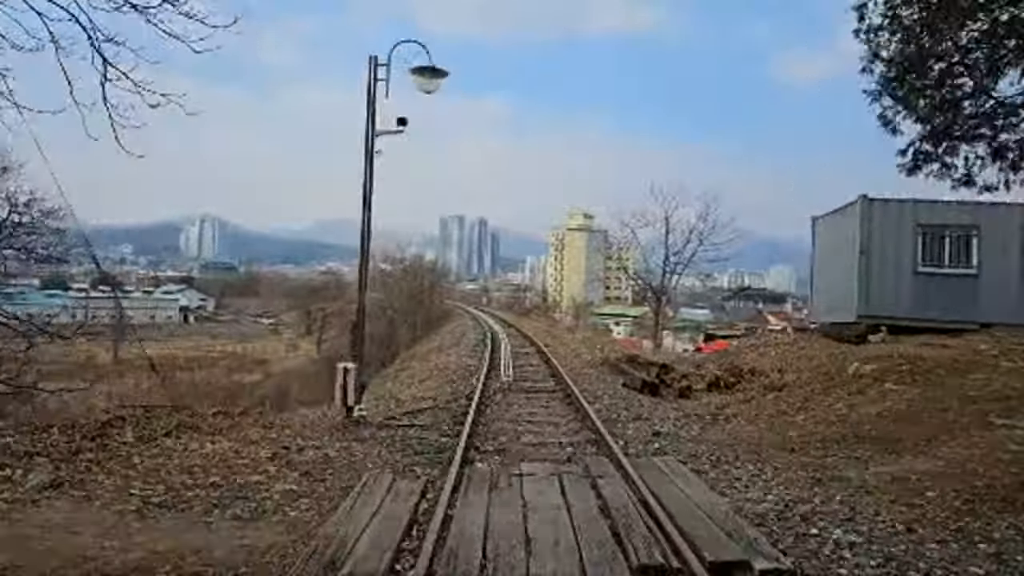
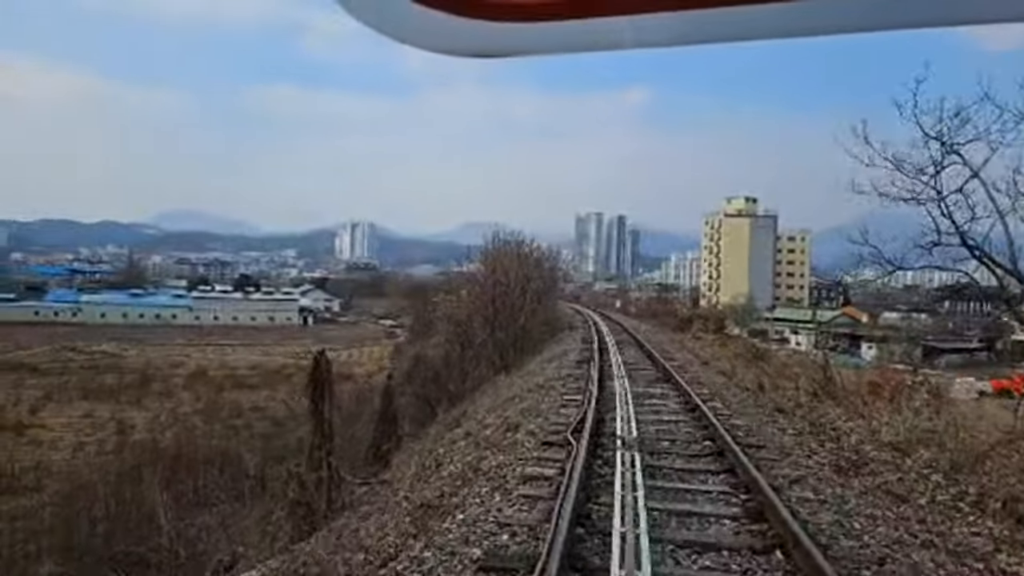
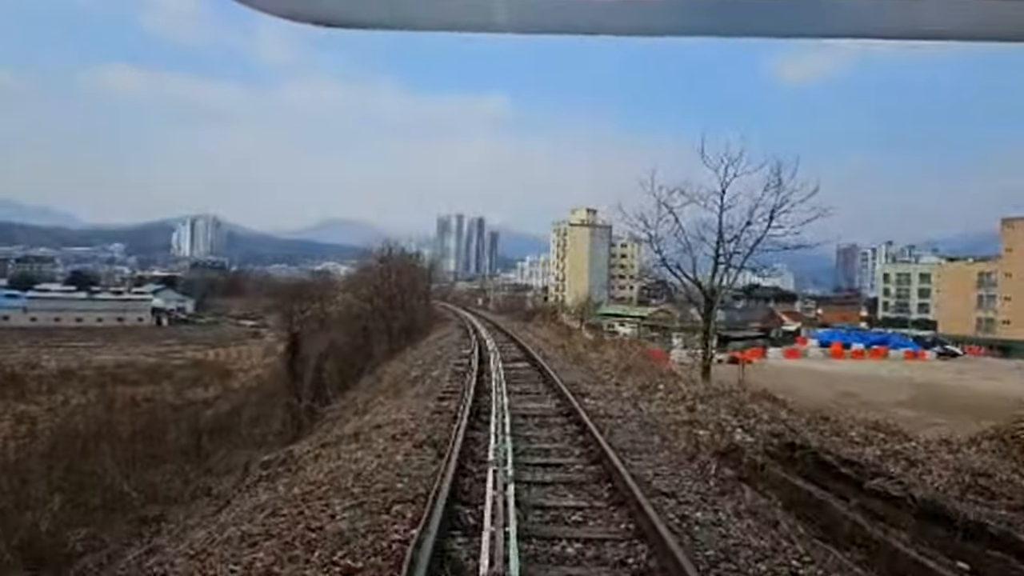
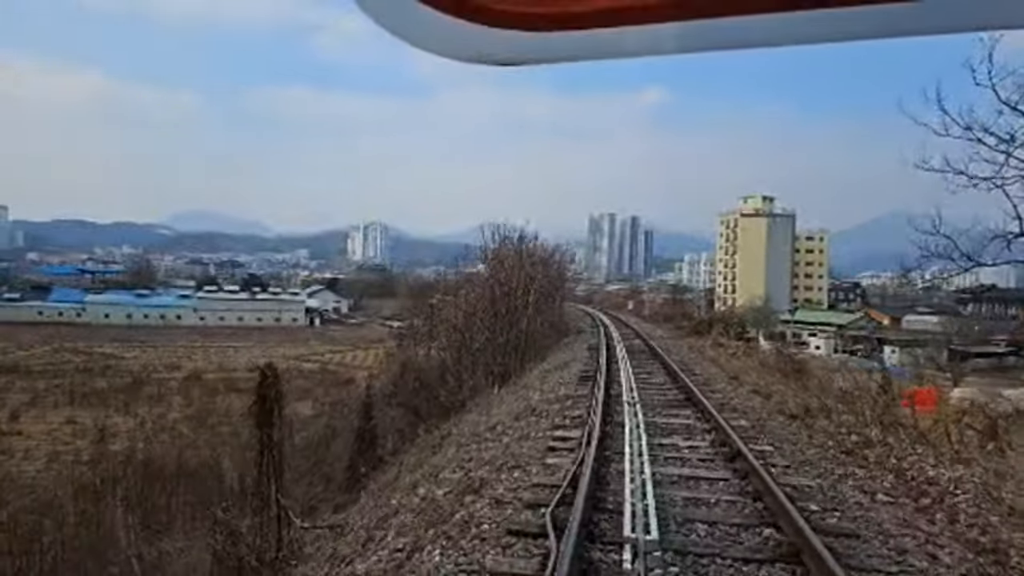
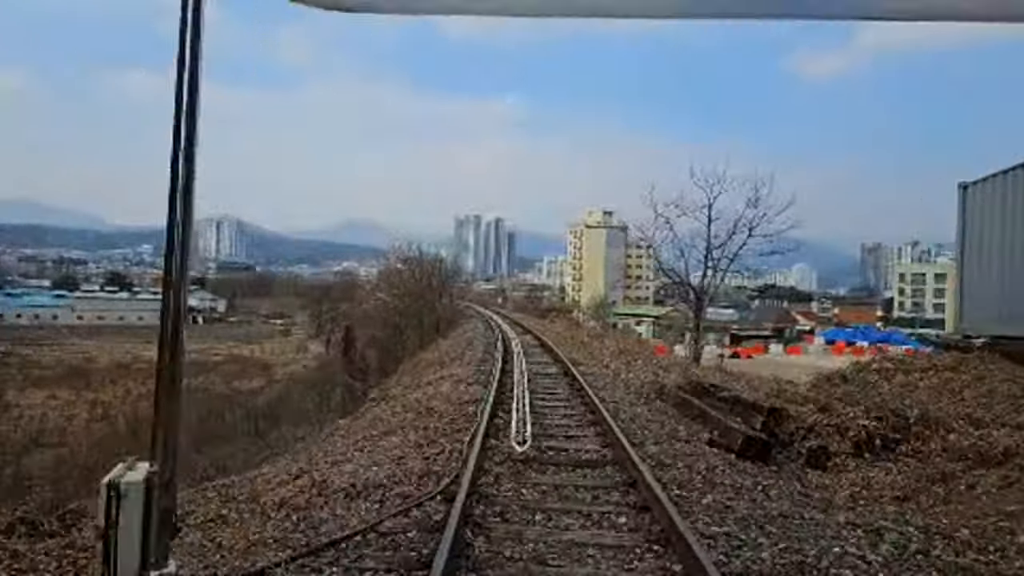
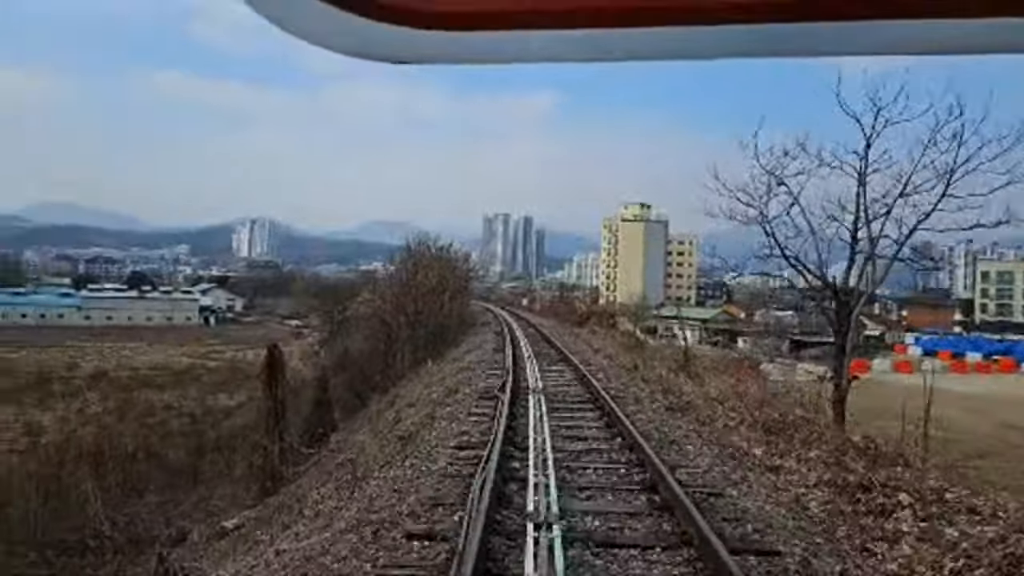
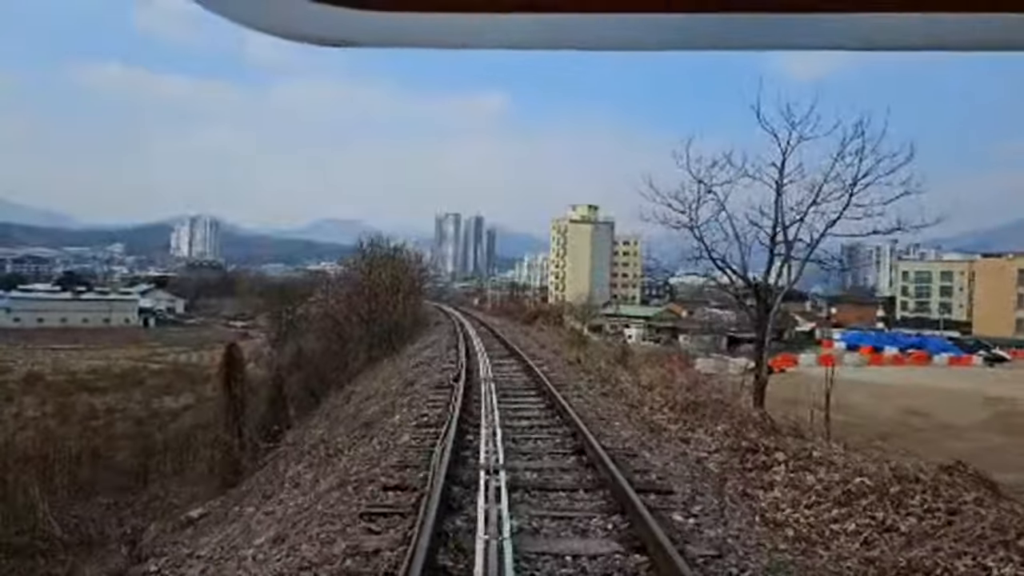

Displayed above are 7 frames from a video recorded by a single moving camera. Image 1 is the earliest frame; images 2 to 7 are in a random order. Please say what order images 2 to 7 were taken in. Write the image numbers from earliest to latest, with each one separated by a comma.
5, 3, 7, 6, 2, 4
